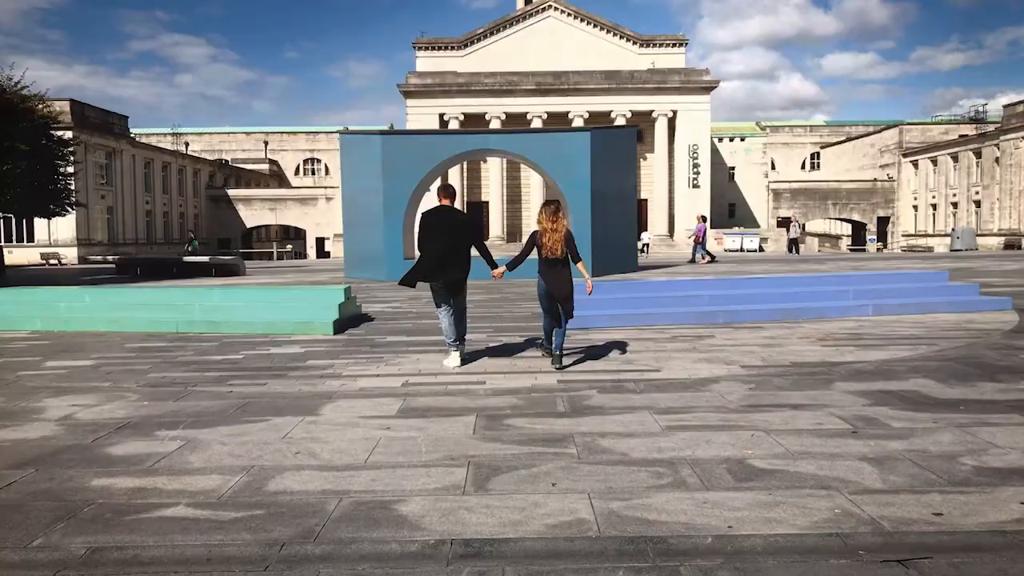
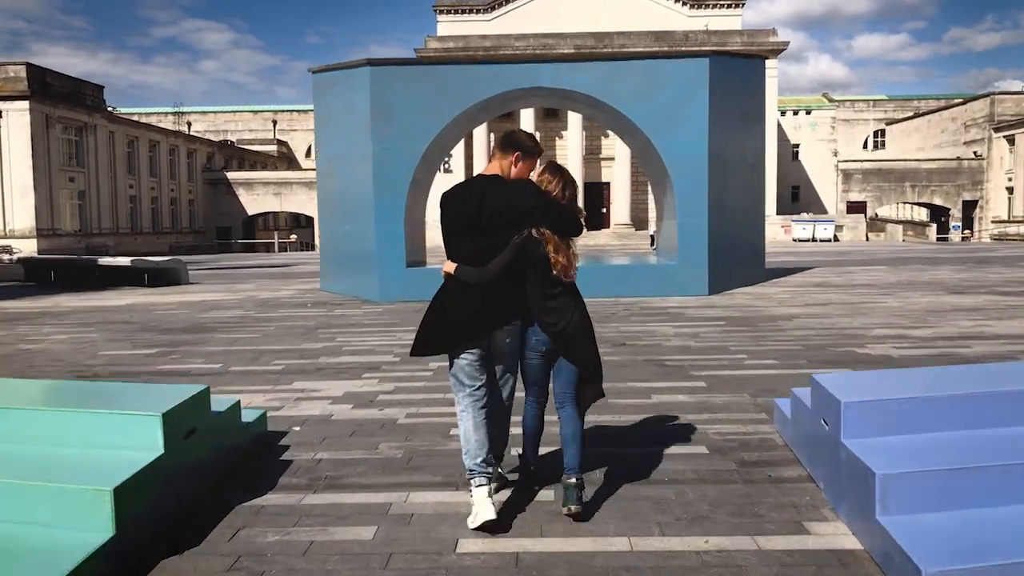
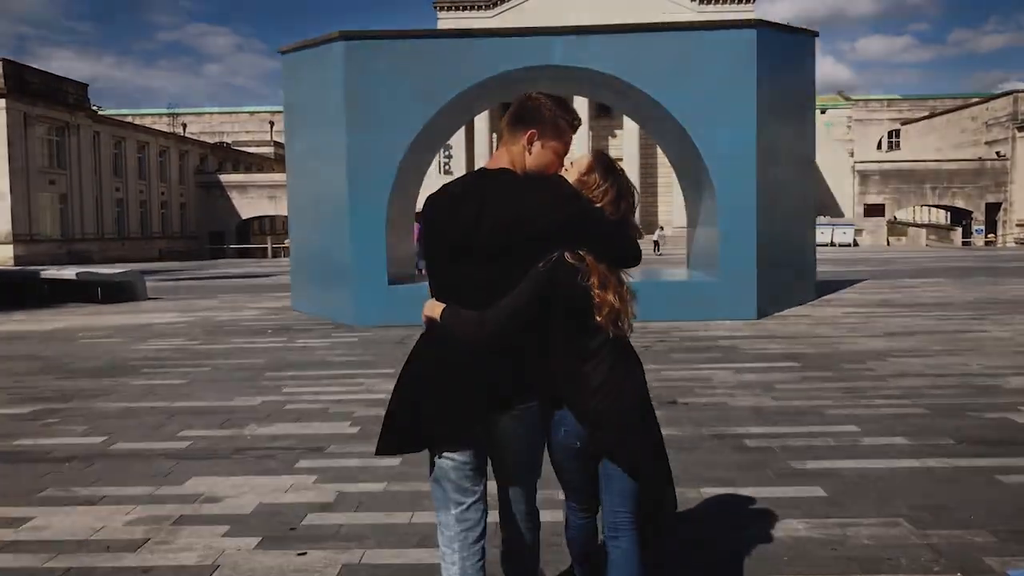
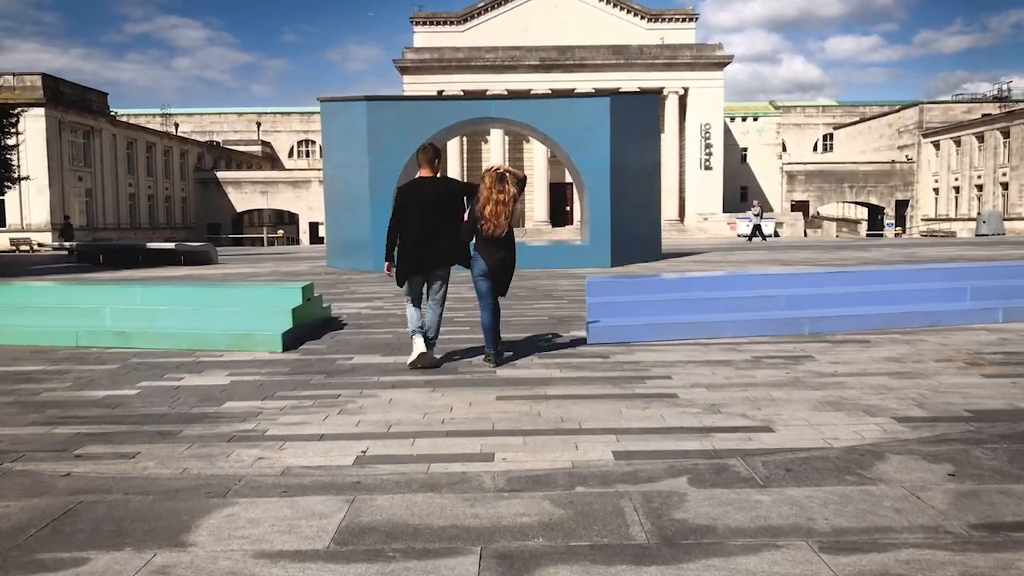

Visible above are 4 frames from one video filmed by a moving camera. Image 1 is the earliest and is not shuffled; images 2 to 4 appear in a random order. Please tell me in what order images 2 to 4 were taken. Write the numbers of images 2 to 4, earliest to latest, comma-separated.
4, 2, 3
